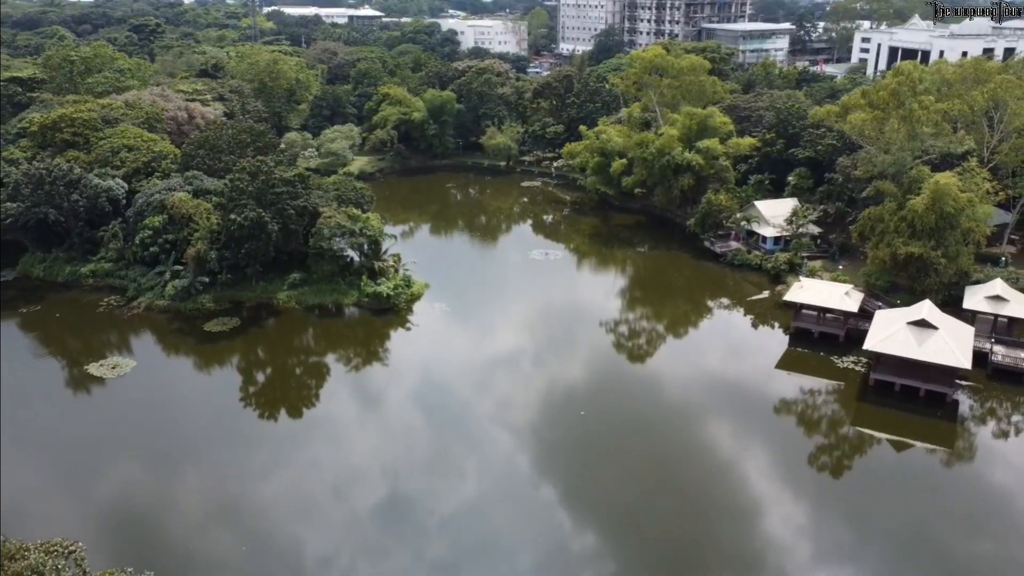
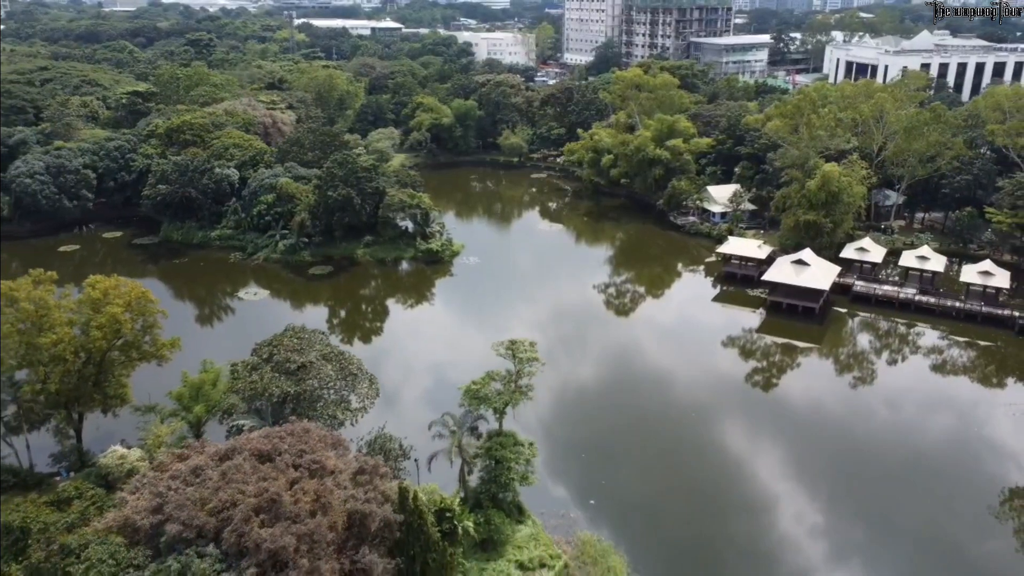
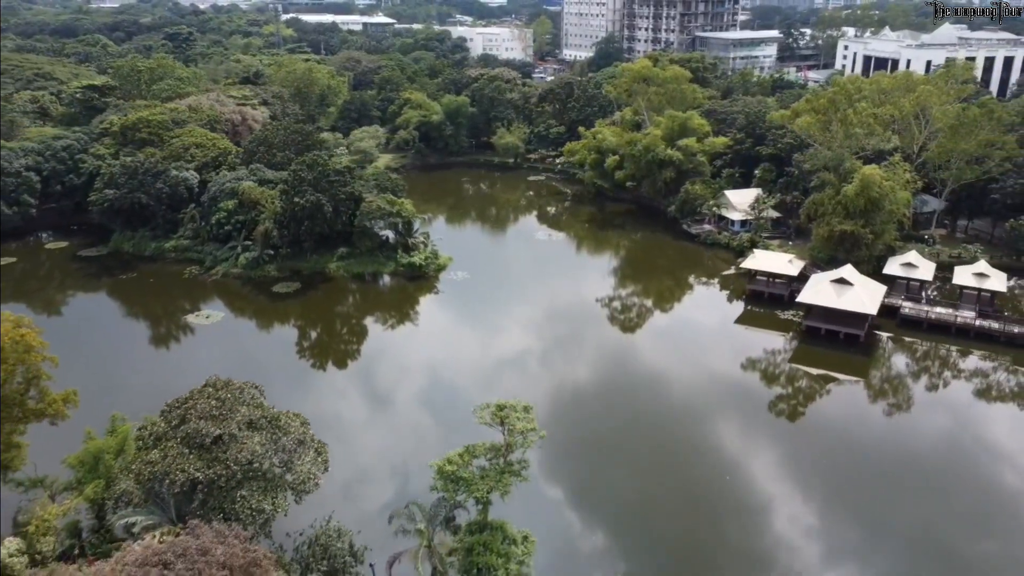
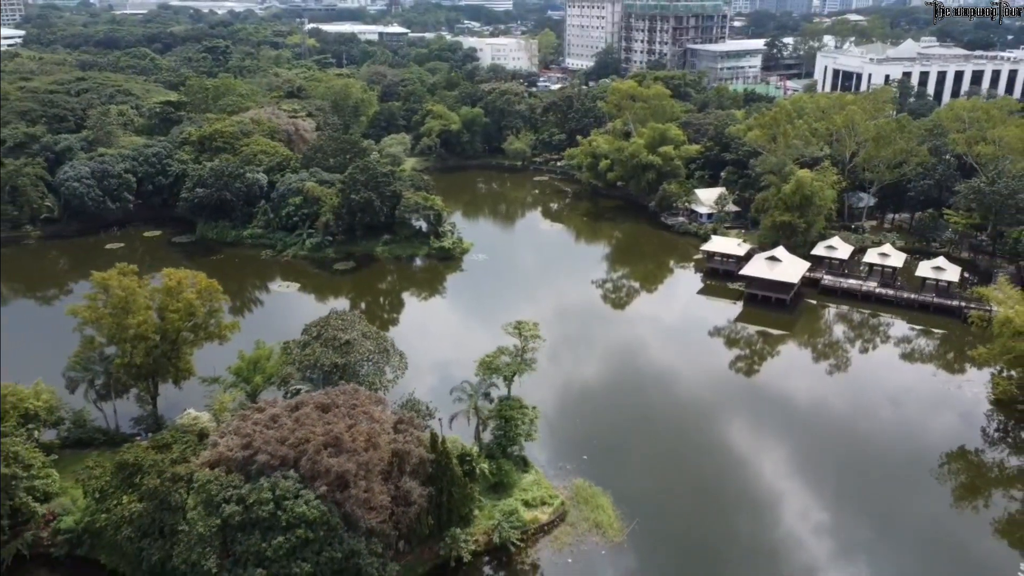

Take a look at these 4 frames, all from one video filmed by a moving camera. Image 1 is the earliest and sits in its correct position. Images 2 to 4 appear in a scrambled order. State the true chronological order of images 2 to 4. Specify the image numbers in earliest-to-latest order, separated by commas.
3, 2, 4
